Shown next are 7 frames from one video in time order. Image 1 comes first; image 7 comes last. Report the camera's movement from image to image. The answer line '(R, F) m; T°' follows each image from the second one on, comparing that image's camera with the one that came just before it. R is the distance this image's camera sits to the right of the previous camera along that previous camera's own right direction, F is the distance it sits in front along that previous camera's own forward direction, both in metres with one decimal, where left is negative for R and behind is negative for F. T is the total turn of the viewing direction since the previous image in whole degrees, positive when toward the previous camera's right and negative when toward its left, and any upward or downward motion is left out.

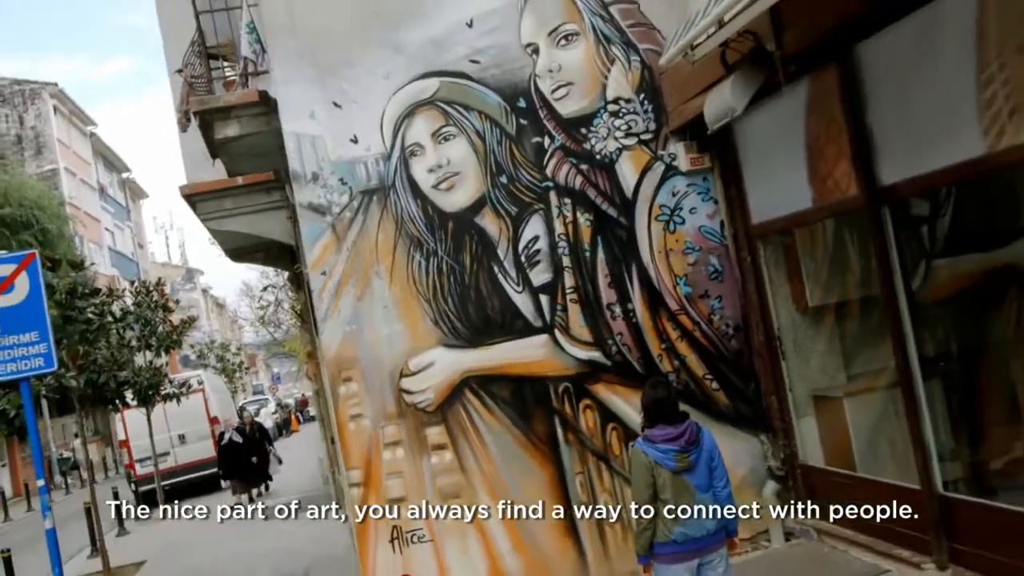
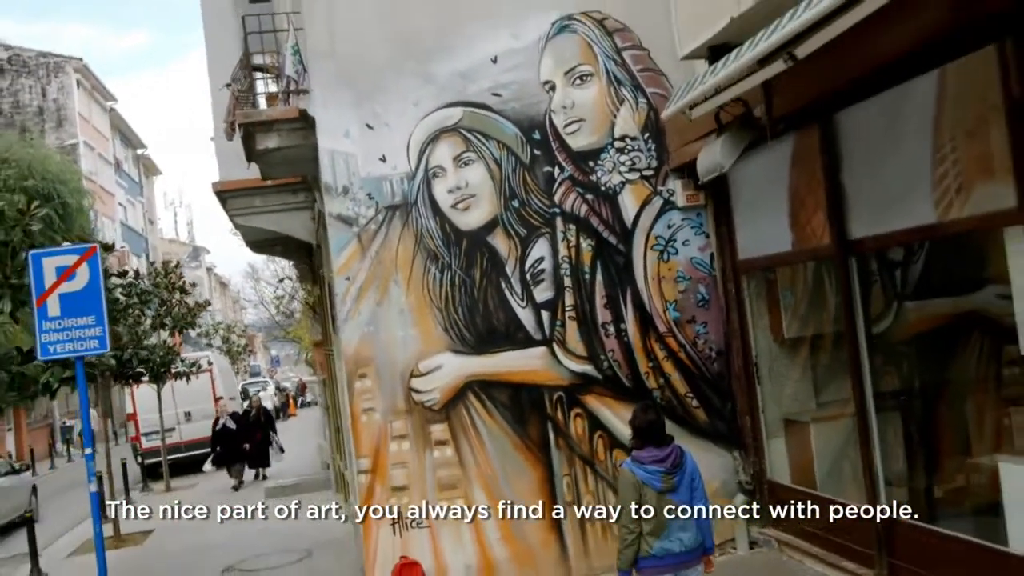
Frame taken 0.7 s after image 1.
(0.0, -0.7) m; 0°
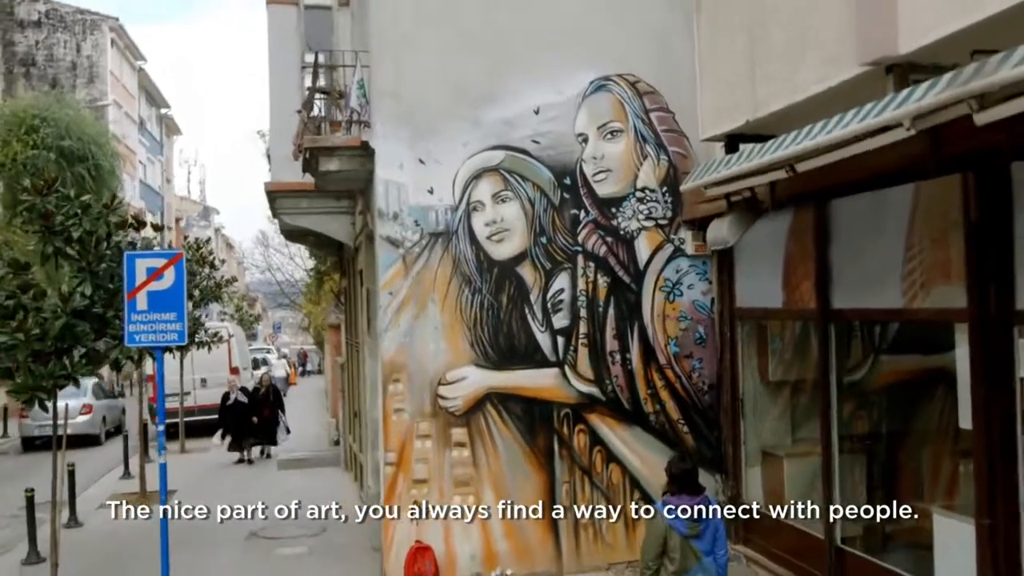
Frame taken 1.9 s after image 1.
(-0.2, -0.9) m; 0°
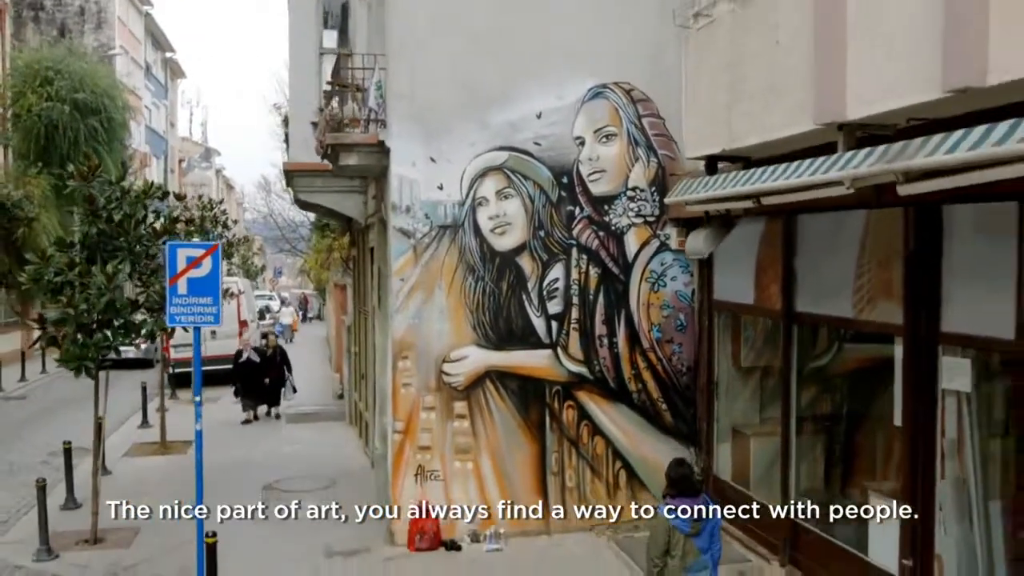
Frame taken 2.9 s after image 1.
(0.0, -0.8) m; 0°
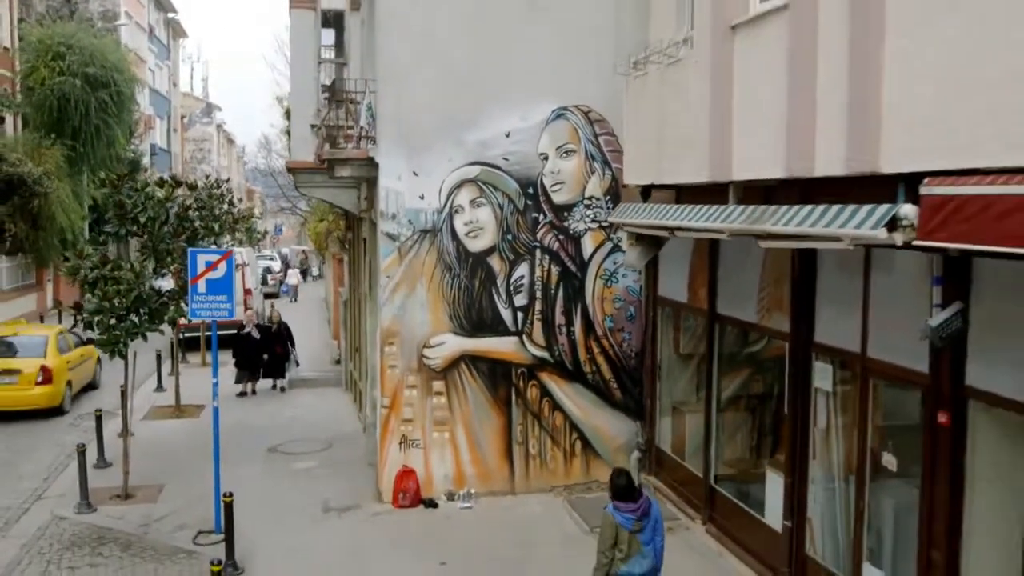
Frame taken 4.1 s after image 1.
(+0.3, -1.4) m; 0°
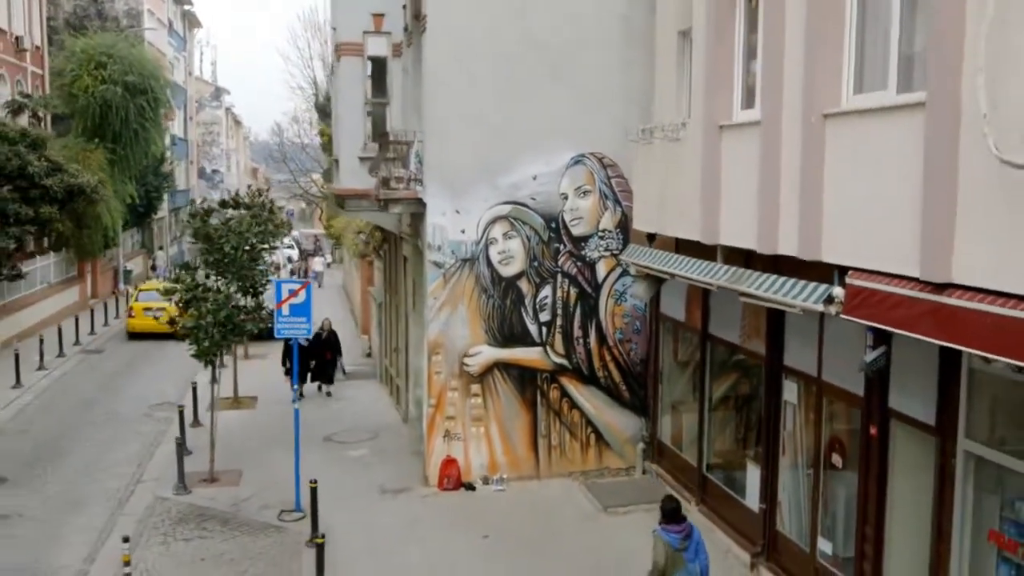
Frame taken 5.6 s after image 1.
(-0.3, -2.0) m; 0°
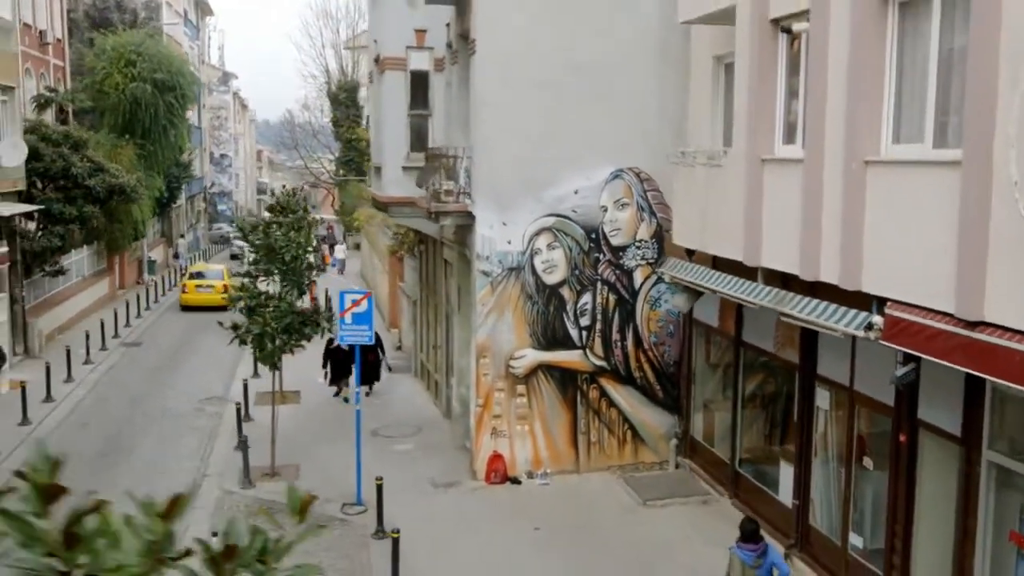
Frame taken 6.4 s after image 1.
(-0.6, -0.8) m; 0°
